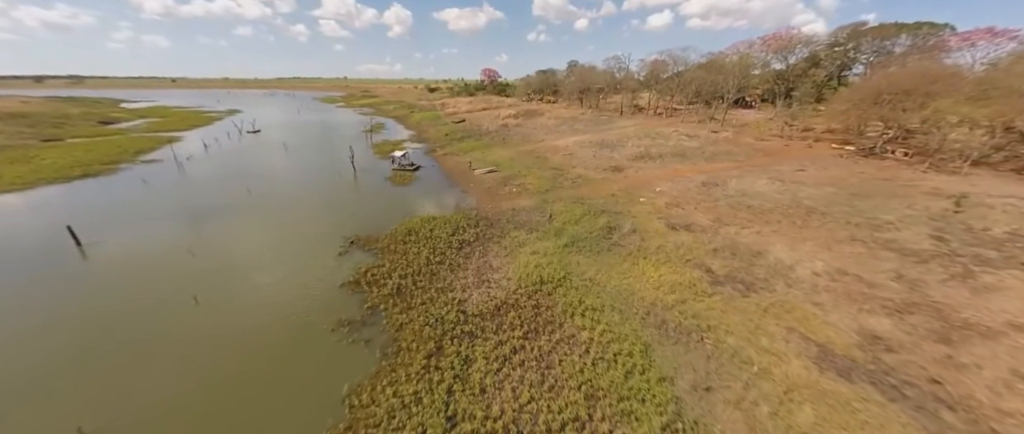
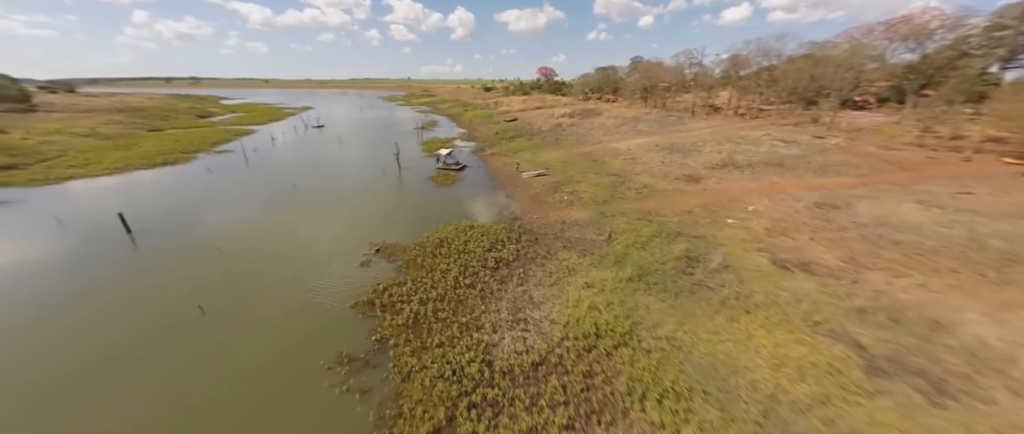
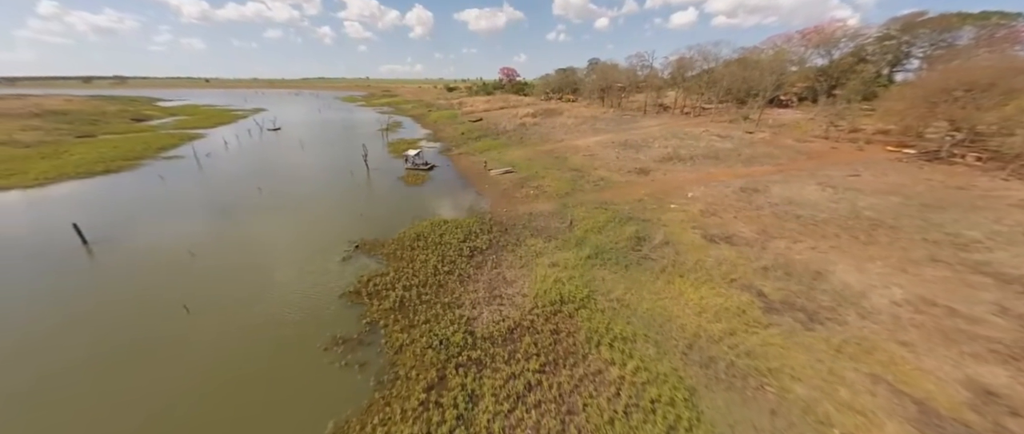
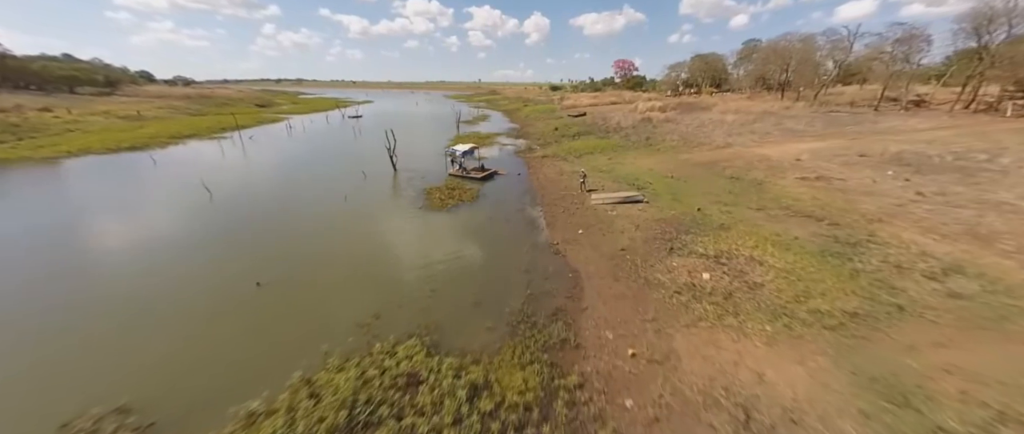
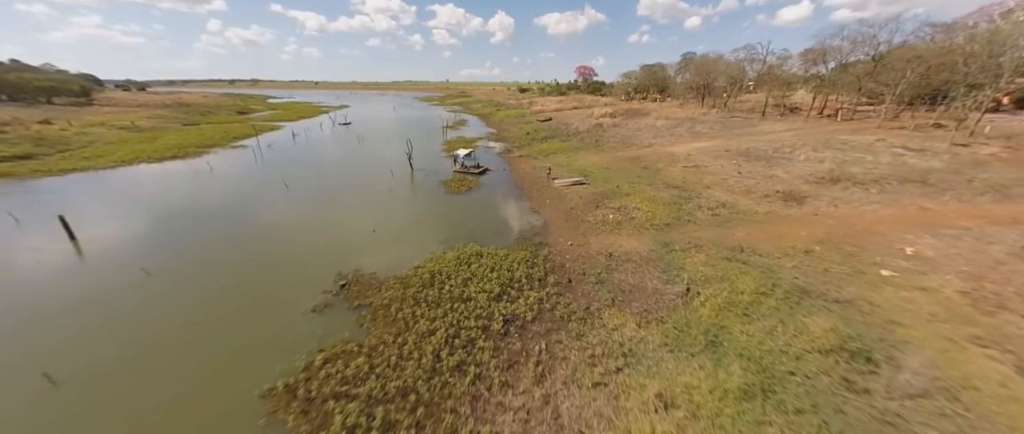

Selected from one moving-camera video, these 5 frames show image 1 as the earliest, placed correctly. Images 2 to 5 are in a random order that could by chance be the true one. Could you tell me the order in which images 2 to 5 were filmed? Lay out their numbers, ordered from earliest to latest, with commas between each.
3, 2, 5, 4
